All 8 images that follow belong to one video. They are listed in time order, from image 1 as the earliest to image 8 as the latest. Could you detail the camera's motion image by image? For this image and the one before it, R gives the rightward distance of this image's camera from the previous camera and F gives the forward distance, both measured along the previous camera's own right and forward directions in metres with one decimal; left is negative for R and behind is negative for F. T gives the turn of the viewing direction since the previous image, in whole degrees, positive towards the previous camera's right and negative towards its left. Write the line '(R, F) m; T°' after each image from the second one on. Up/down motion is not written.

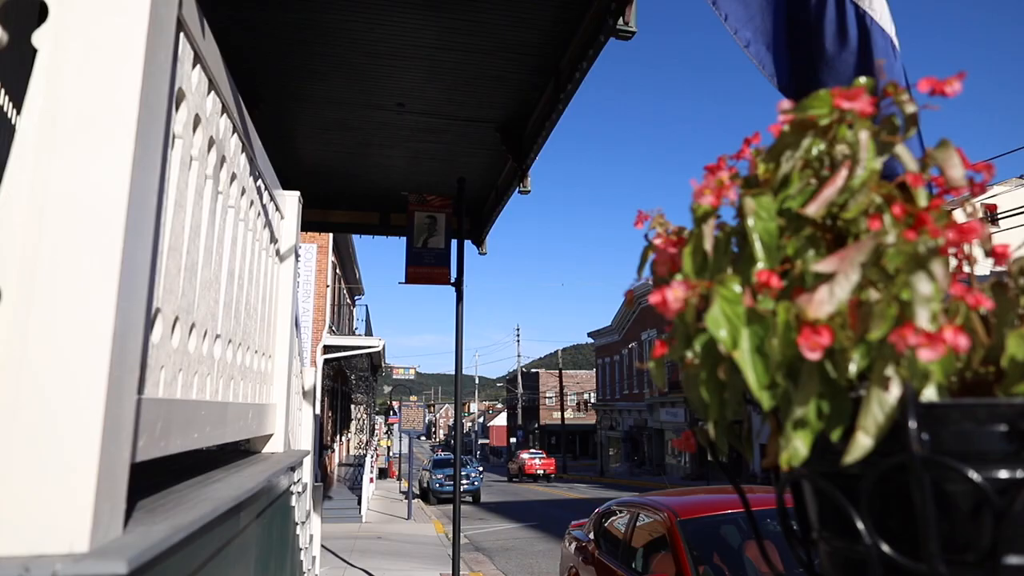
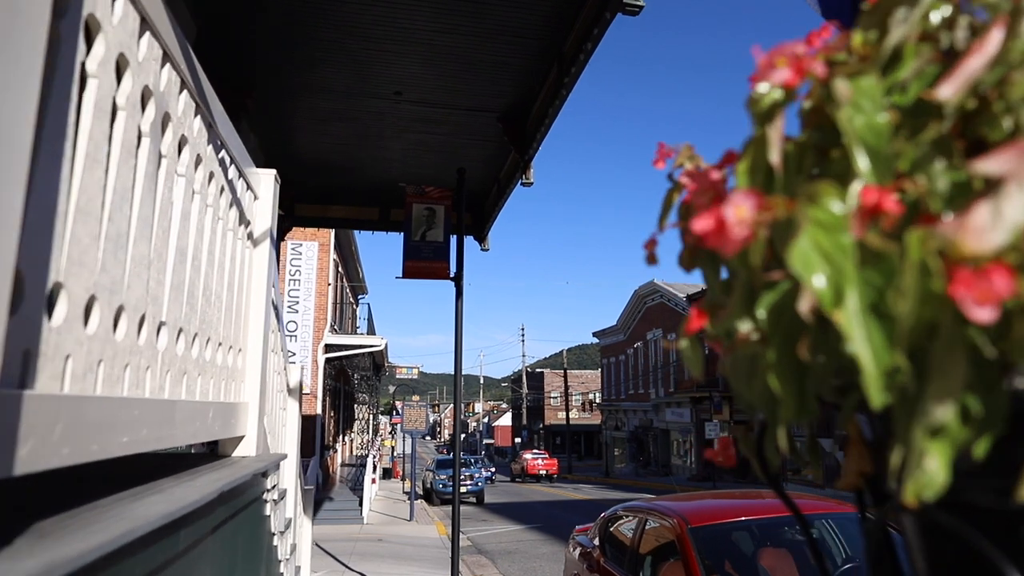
(0.0, +0.3) m; 0°
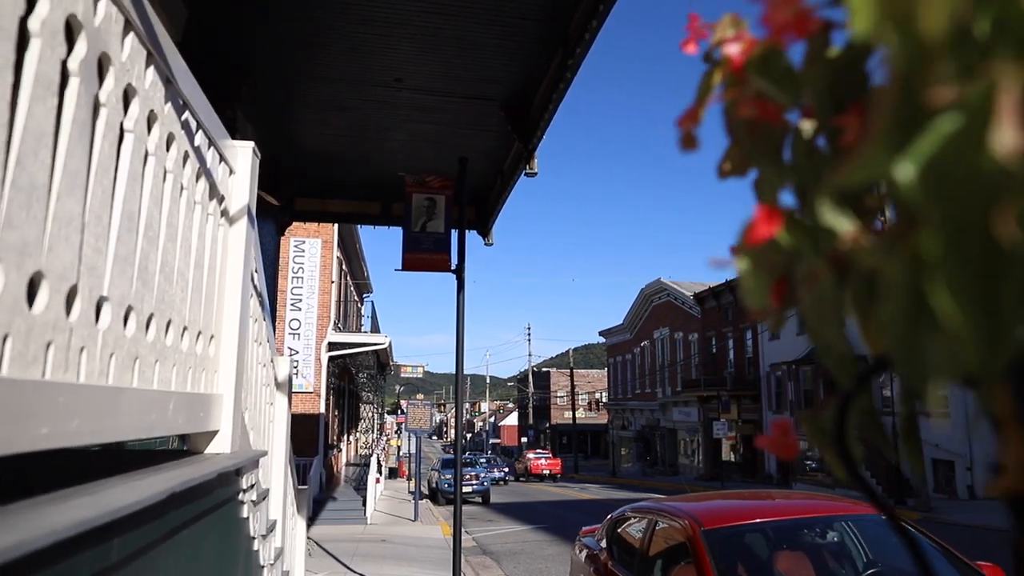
(0.0, +0.2) m; 0°
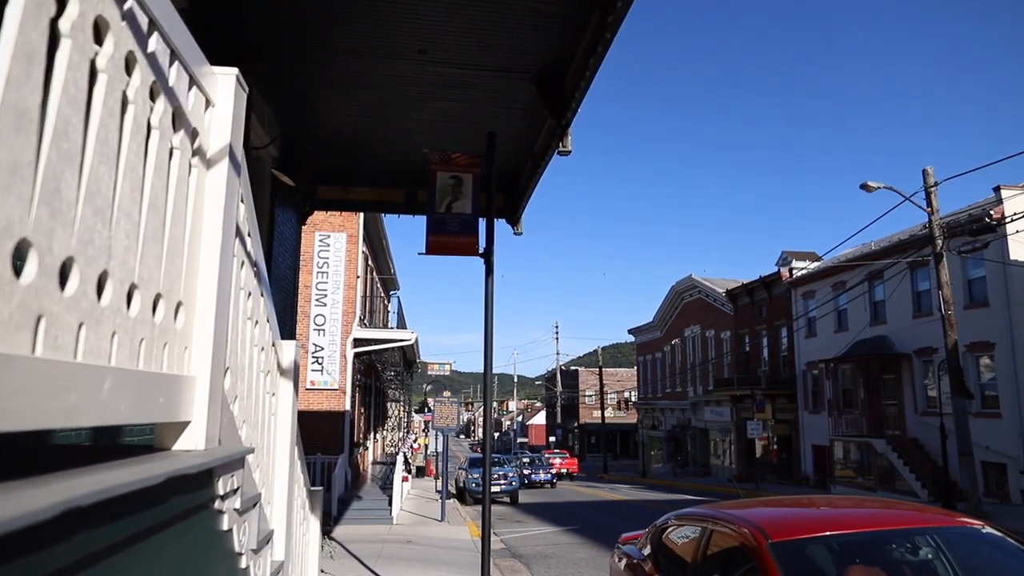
(0.0, +0.5) m; -2°
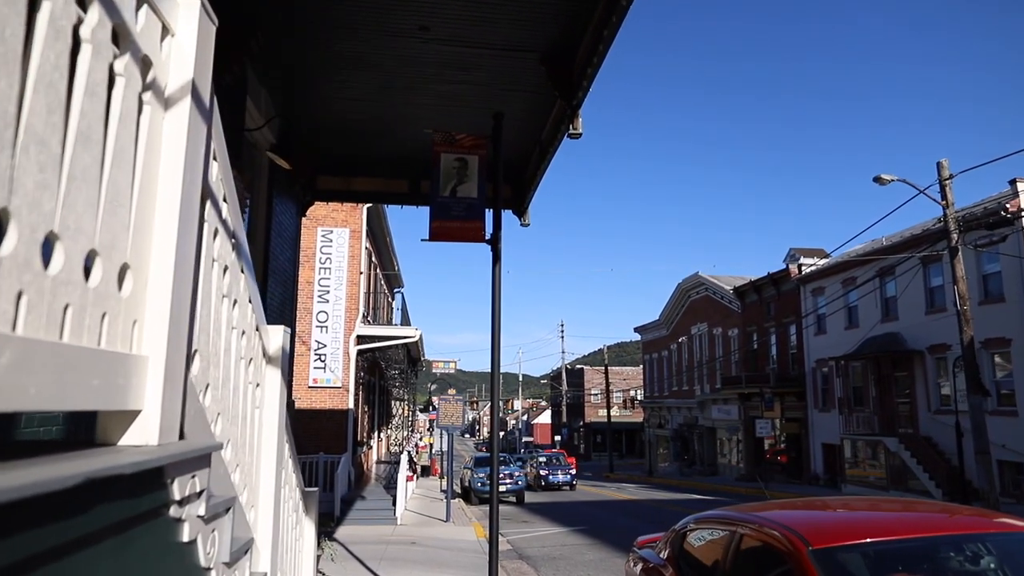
(0.0, +0.3) m; 0°
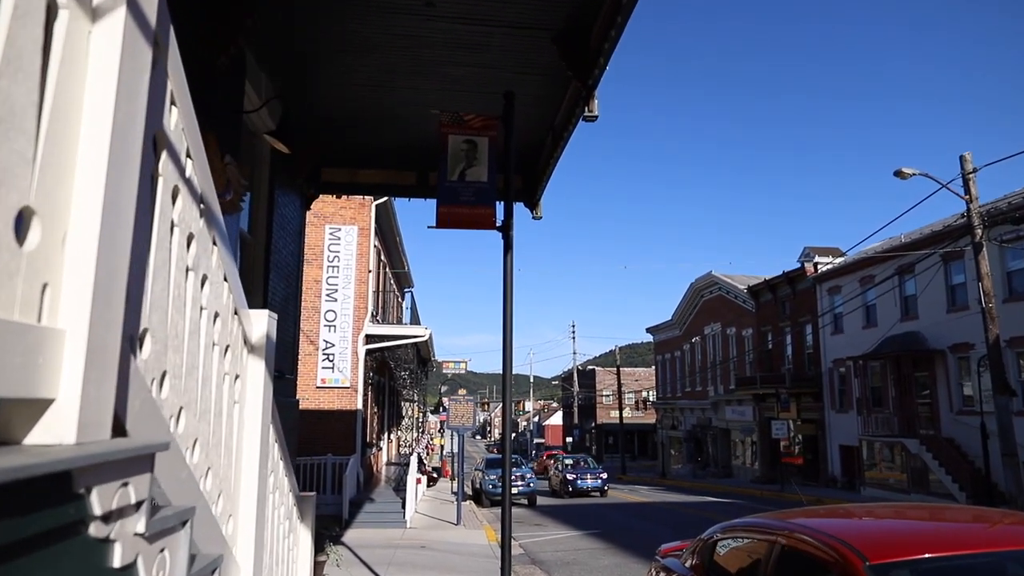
(0.0, +0.4) m; -1°
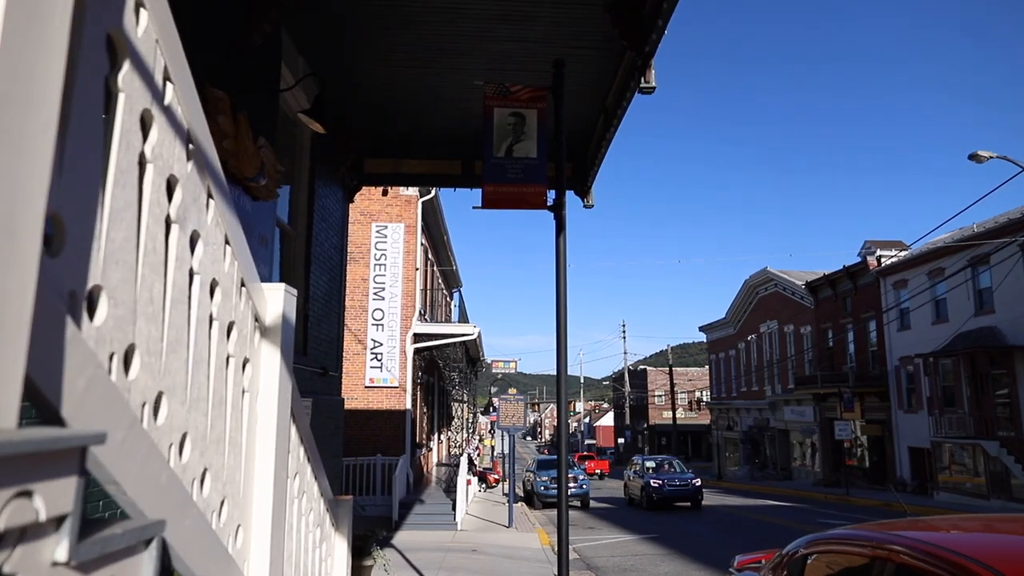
(0.0, +0.4) m; -4°
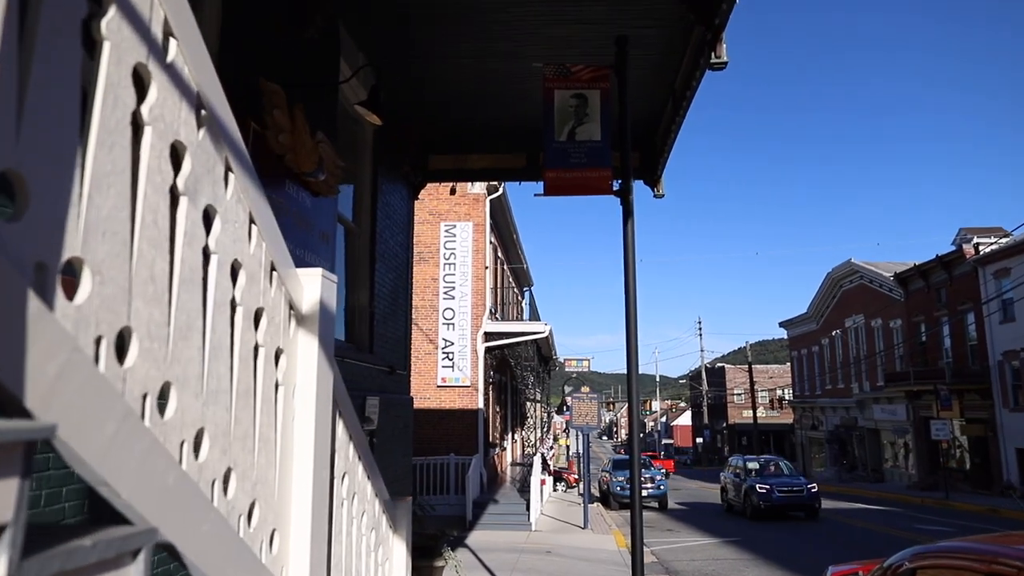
(0.0, +0.2) m; -6°
